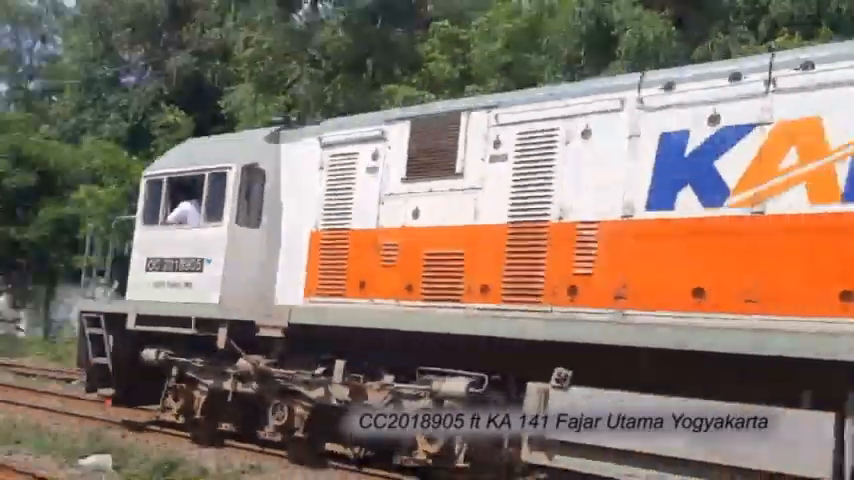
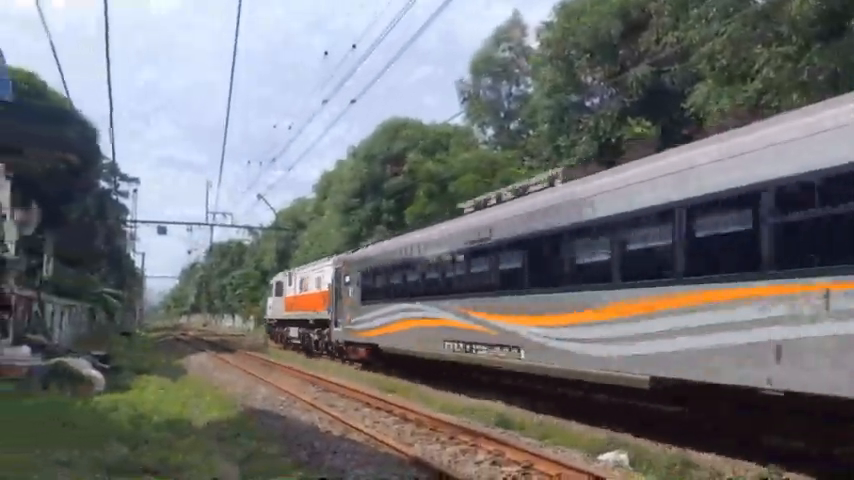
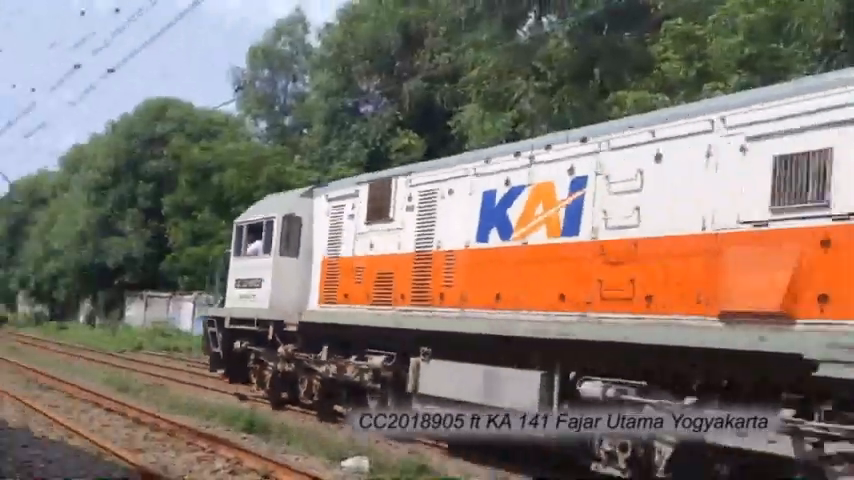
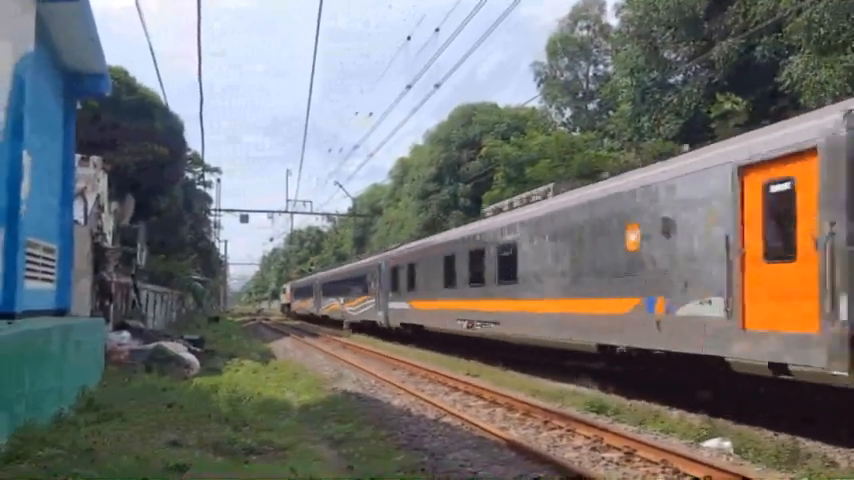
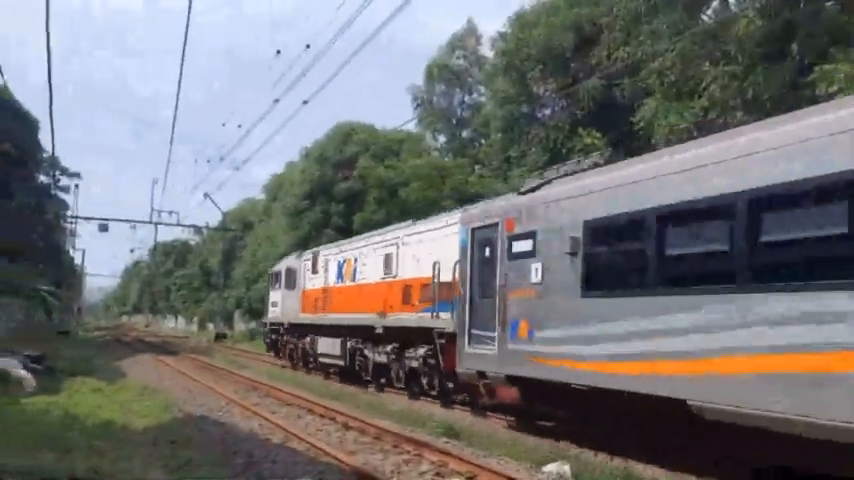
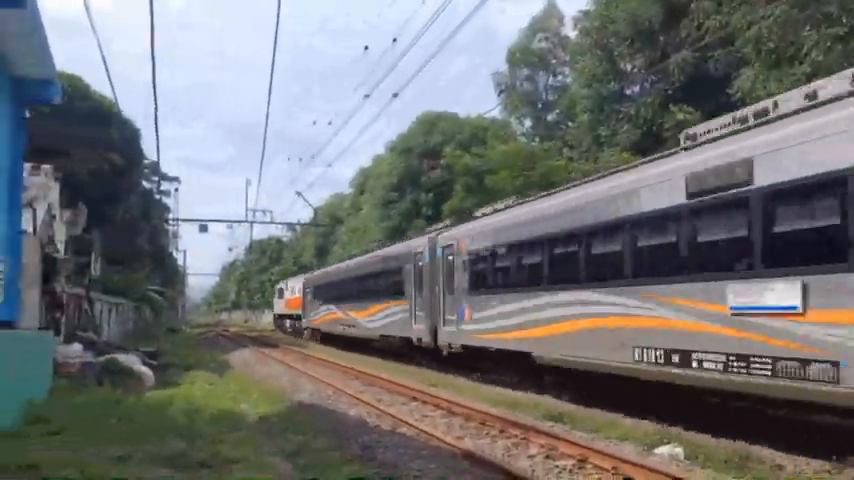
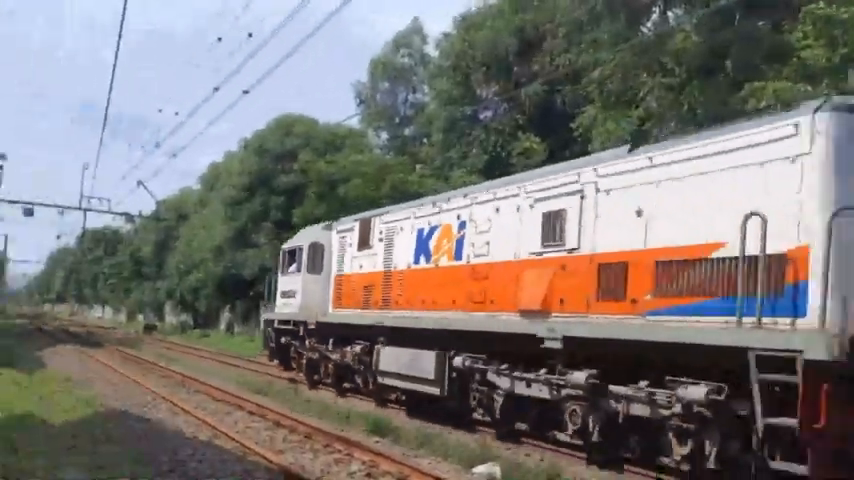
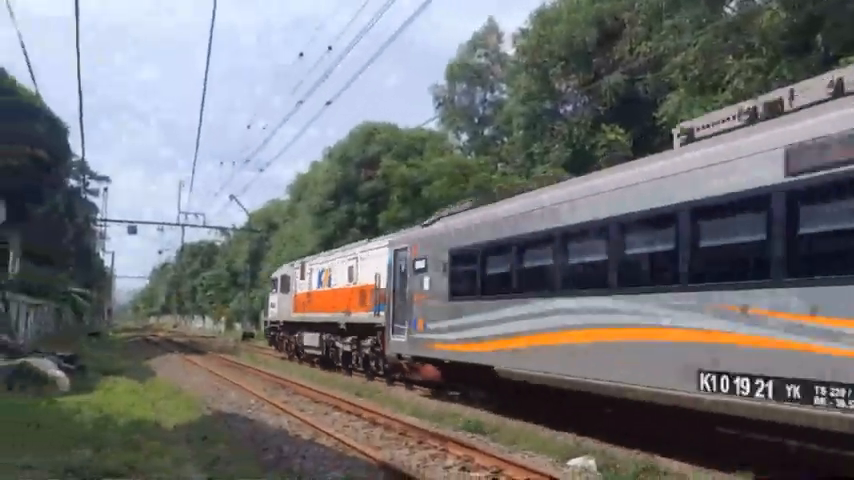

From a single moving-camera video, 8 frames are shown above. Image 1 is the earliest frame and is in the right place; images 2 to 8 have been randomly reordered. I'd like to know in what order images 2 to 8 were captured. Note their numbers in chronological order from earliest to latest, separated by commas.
3, 7, 5, 8, 2, 6, 4
